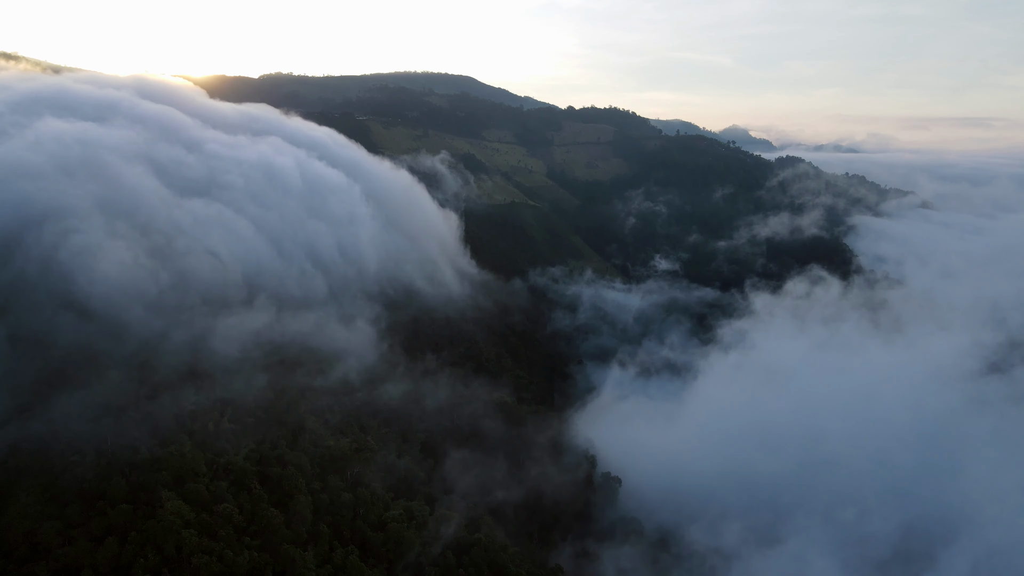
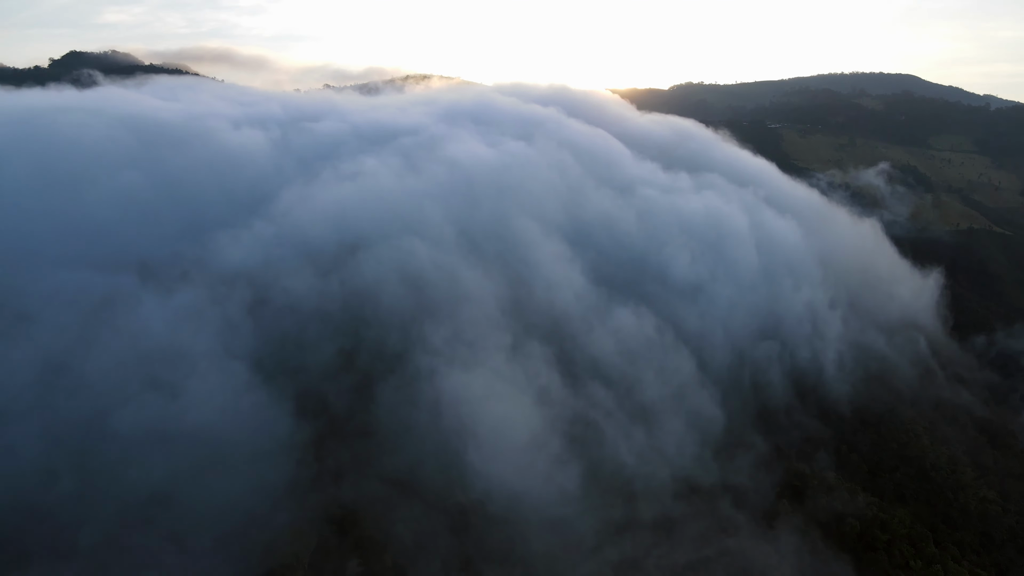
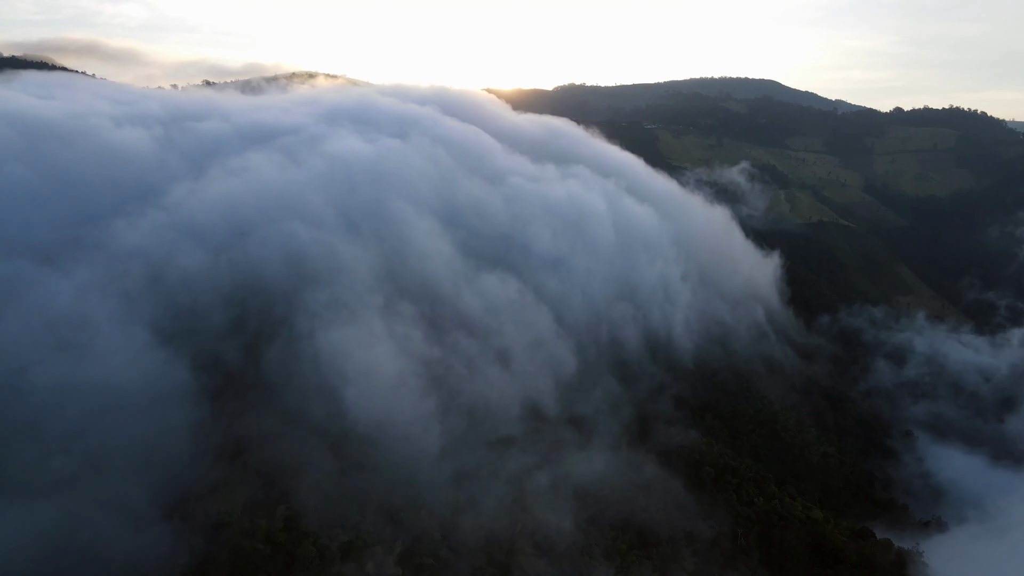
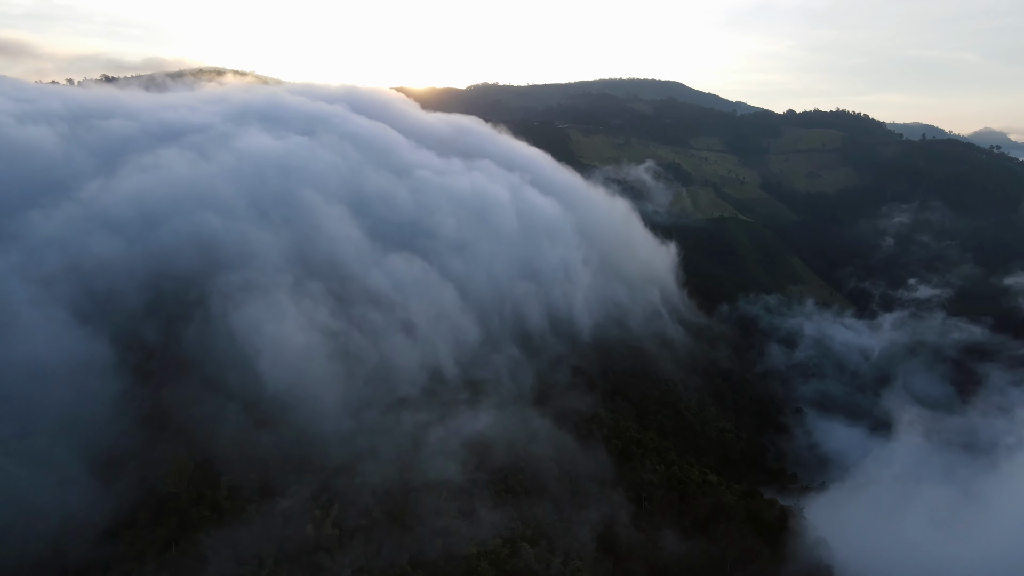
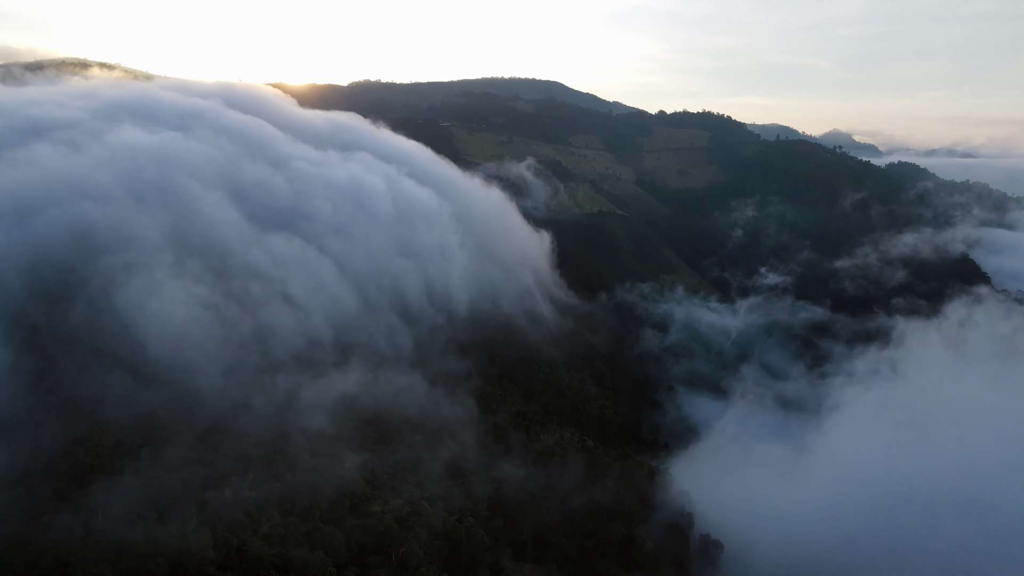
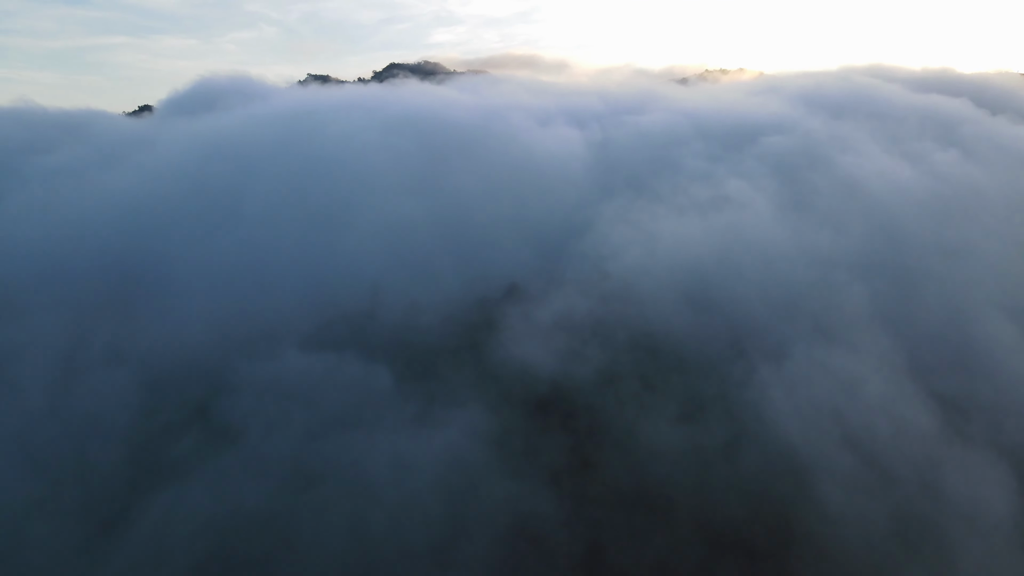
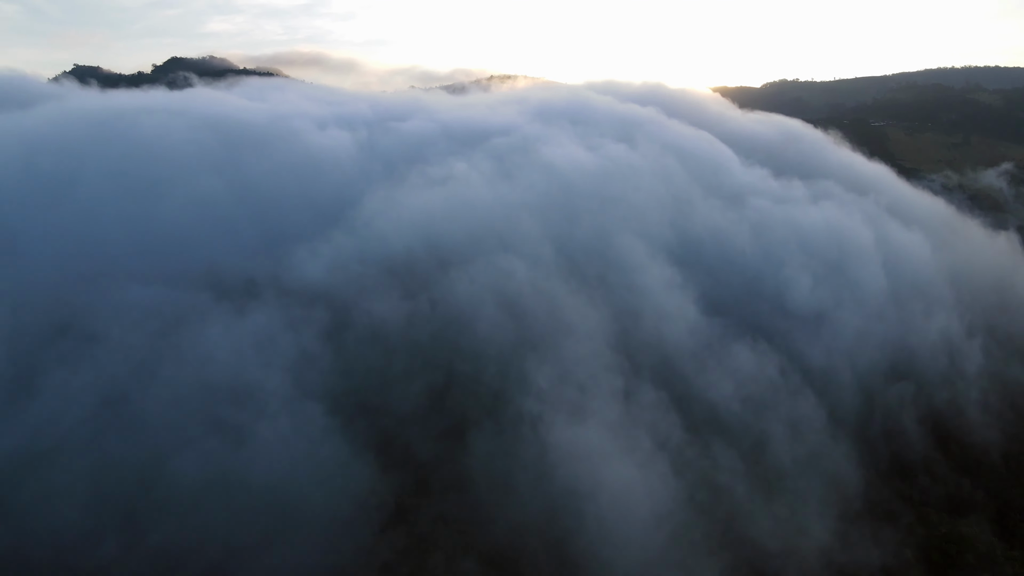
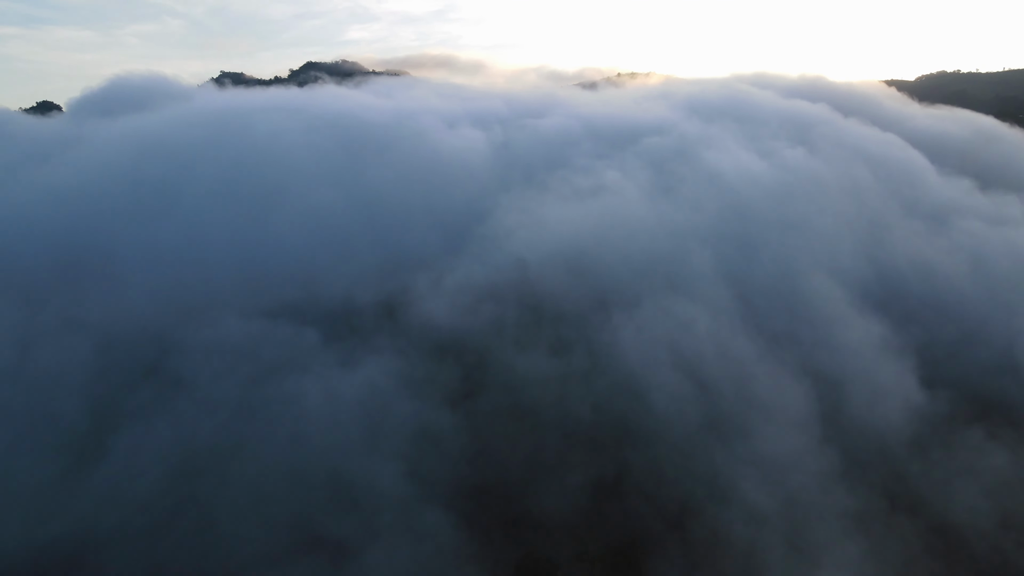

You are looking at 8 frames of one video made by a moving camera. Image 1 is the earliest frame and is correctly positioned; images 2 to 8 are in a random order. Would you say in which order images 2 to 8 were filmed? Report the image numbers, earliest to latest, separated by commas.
5, 4, 3, 2, 7, 8, 6
